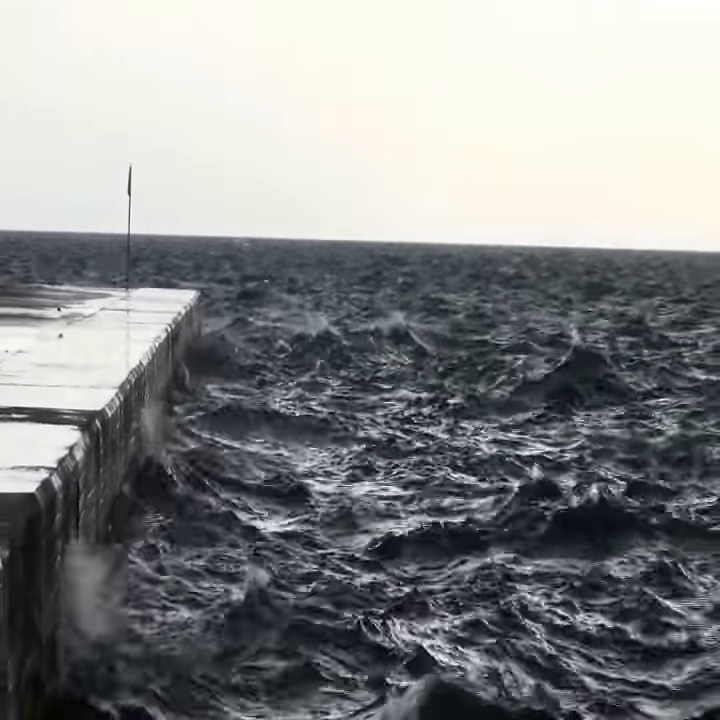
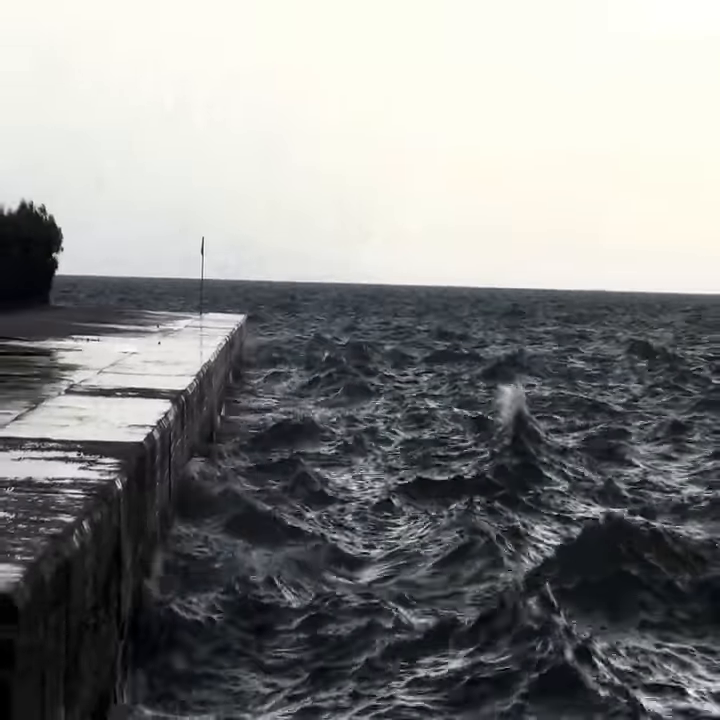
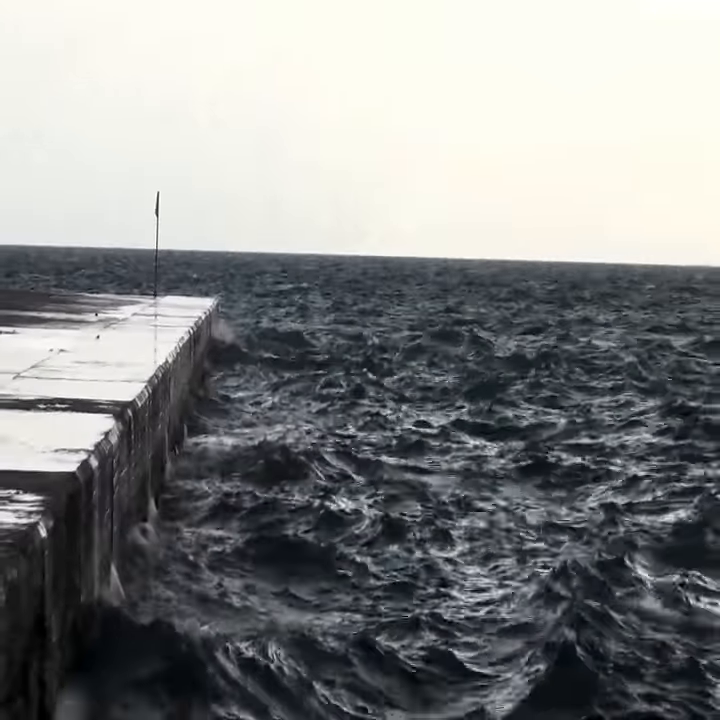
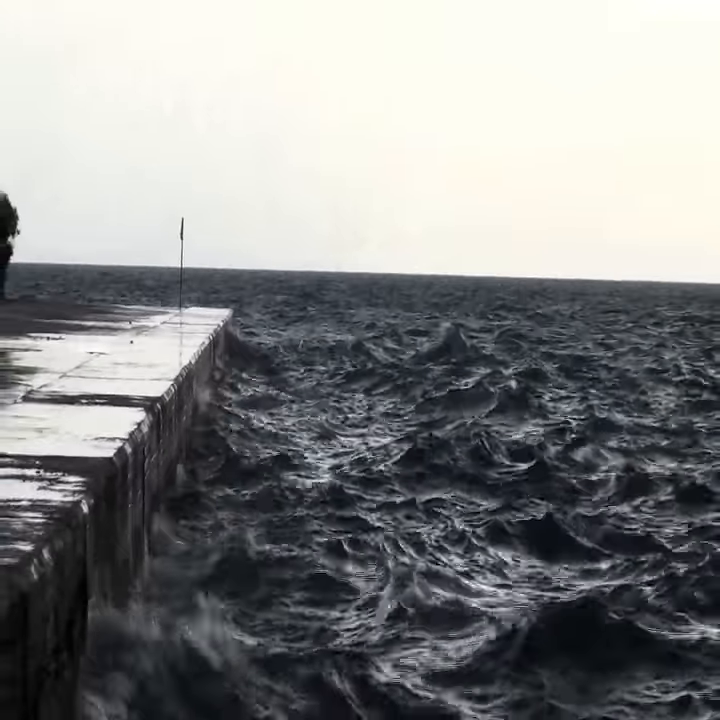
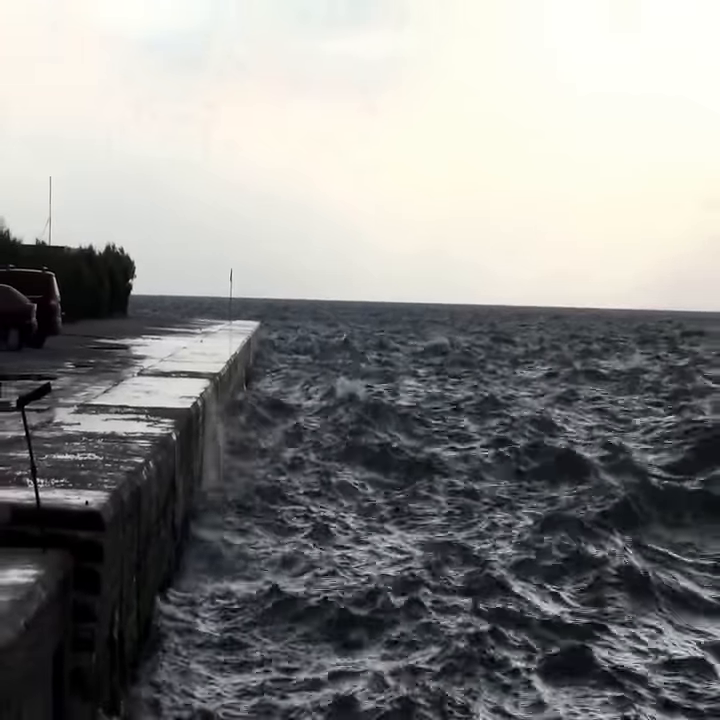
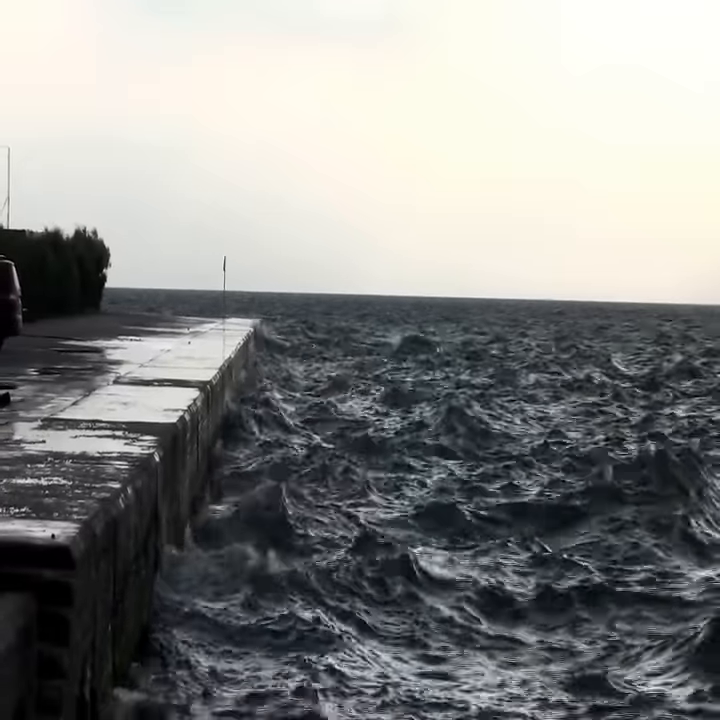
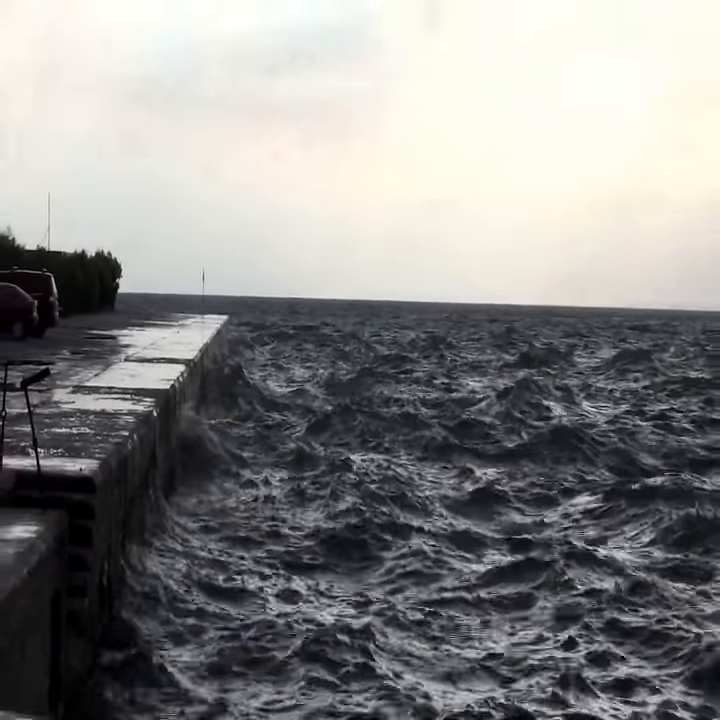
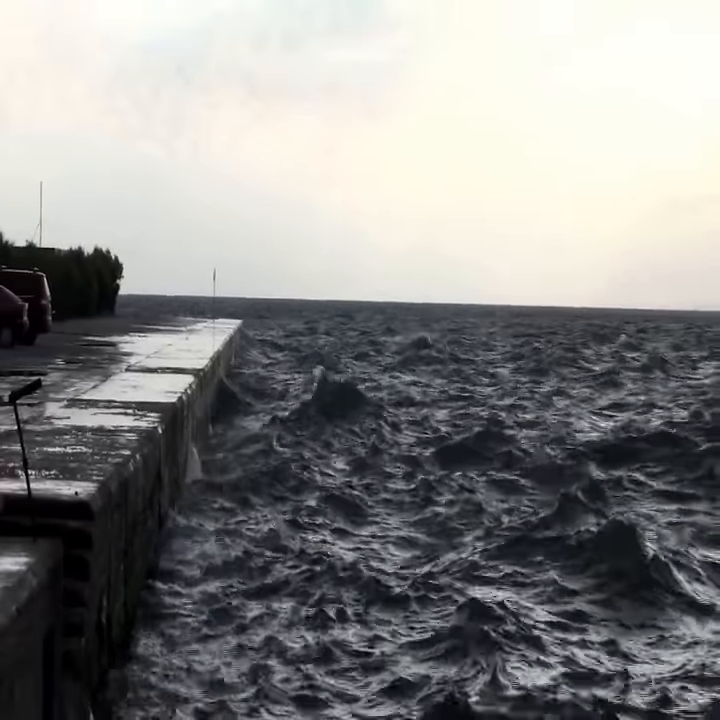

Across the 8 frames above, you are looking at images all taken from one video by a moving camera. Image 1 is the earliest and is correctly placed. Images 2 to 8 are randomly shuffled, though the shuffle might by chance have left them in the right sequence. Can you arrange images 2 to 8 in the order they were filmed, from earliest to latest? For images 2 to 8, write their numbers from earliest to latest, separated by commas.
3, 4, 2, 6, 5, 8, 7
